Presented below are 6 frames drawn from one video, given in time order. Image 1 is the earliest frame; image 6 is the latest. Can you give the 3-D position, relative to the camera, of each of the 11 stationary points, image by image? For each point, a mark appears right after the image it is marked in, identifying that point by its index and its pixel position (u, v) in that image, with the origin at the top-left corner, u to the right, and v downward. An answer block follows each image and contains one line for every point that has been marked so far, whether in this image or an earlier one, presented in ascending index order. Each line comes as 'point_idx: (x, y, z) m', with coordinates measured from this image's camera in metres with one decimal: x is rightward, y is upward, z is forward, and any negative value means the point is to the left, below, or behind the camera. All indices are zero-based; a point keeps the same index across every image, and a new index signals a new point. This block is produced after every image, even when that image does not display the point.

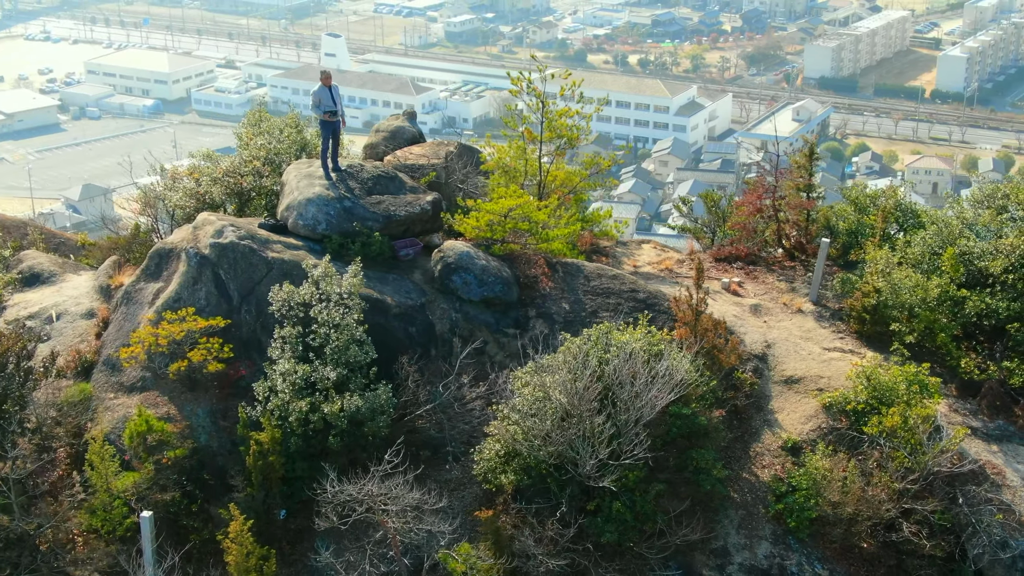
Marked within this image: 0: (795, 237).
0: (+3.7, +0.7, +12.1) m
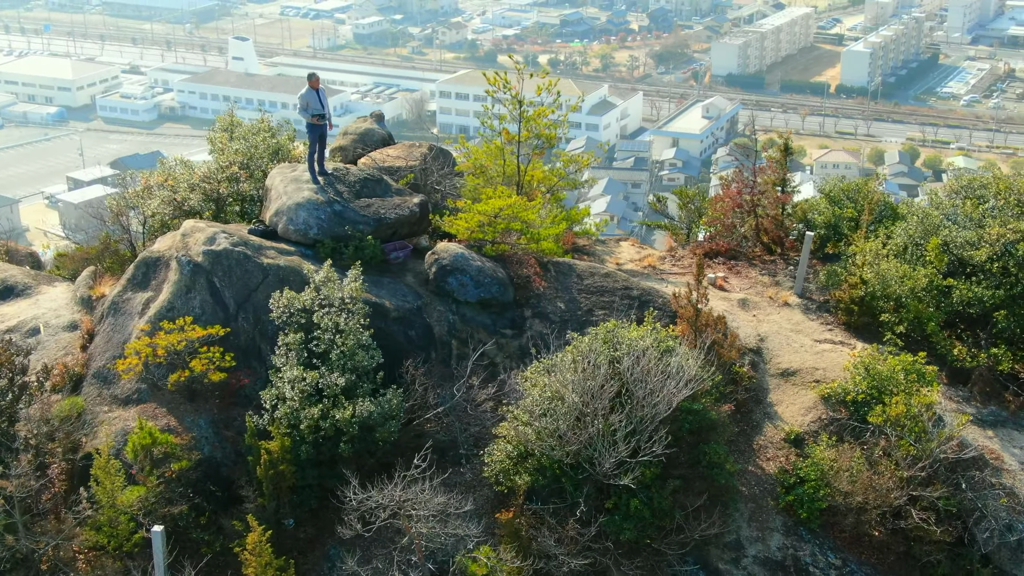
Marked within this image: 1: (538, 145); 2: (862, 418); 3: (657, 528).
0: (+3.5, +0.8, +12.2) m
1: (+0.2, +1.9, +11.6) m
2: (+2.9, -1.1, +7.4) m
3: (+1.1, -1.7, +6.2) m
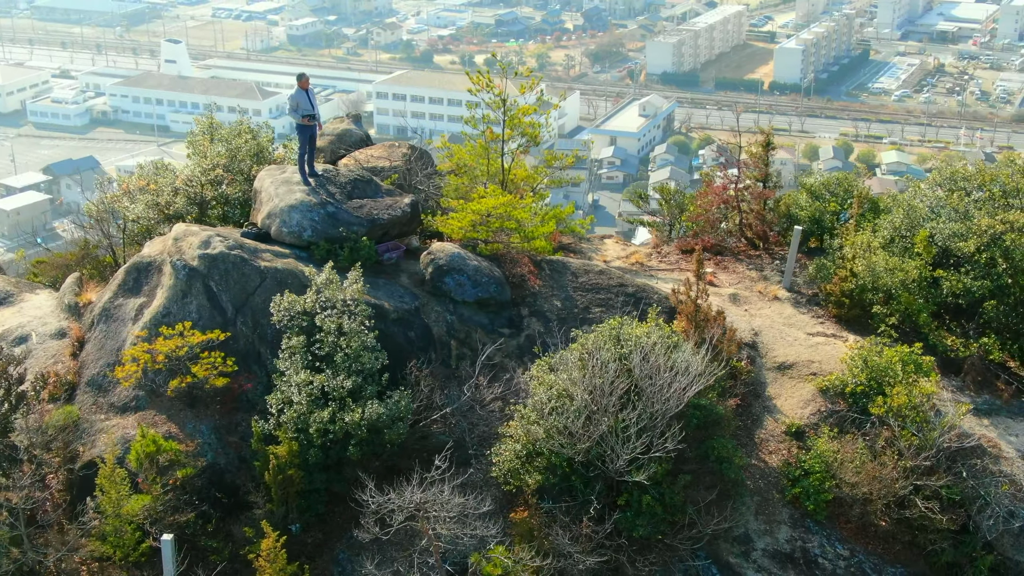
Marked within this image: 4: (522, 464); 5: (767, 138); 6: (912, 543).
0: (+3.3, +0.9, +12.3) m
1: (0.0, +1.9, +11.6) m
2: (+2.9, -1.0, +7.4) m
3: (+1.1, -1.7, +6.2) m
4: (+0.1, -1.2, +6.2) m
5: (+3.4, +2.1, +12.1) m
6: (+3.0, -1.9, +6.7) m
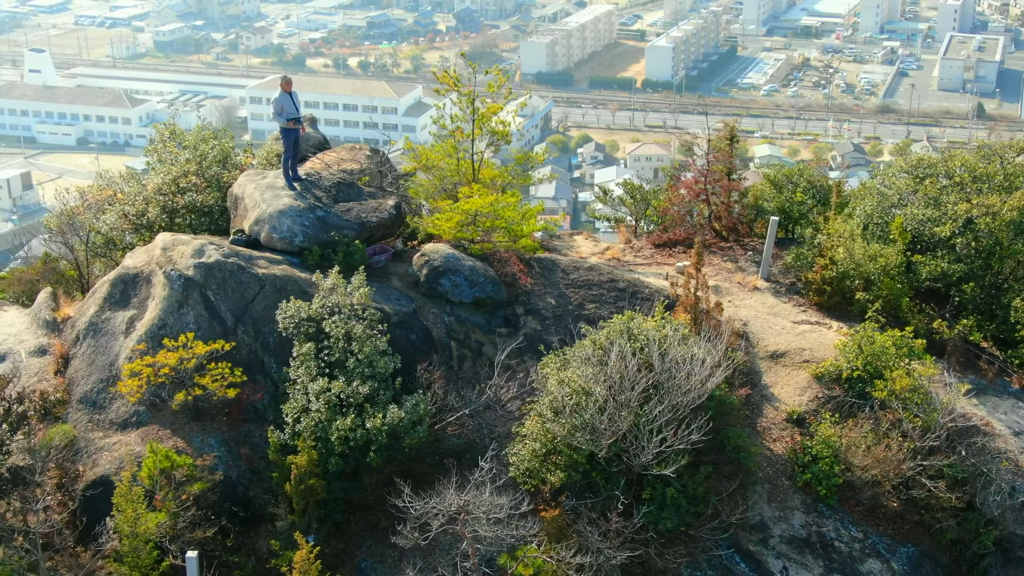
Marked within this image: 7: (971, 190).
0: (+3.0, +1.0, +12.4) m
1: (-0.2, +1.9, +11.5) m
2: (+3.0, -0.9, +7.6) m
3: (+1.3, -1.6, +6.3) m
4: (+0.2, -1.2, +6.2) m
5: (+3.1, +2.2, +12.3) m
6: (+3.2, -1.8, +6.9) m
7: (+5.6, +1.2, +10.8) m
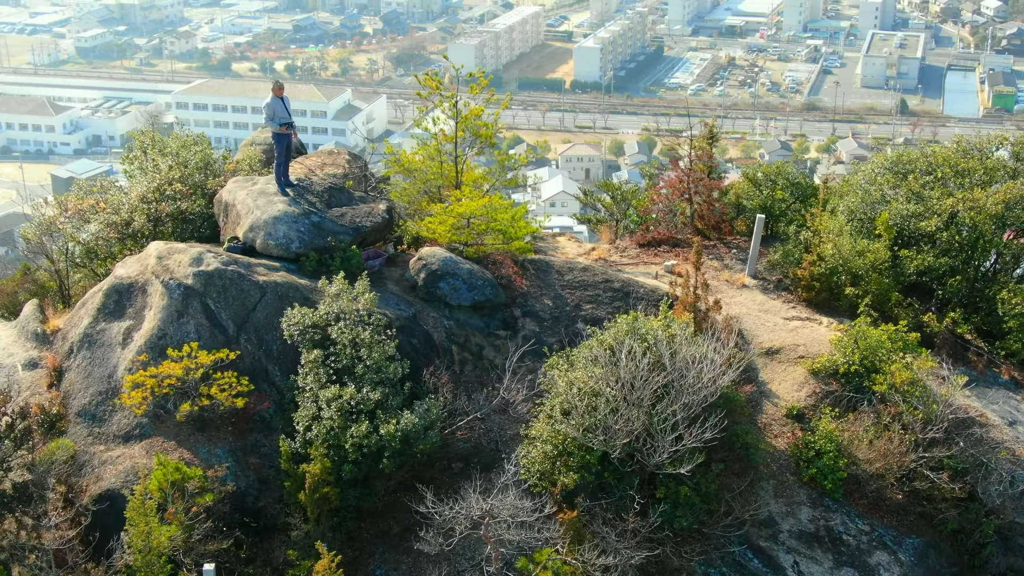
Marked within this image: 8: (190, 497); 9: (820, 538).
0: (+2.9, +1.0, +12.5) m
1: (-0.4, +1.8, +11.5) m
2: (+3.0, -0.9, +7.6) m
3: (+1.4, -1.6, +6.3) m
4: (+0.3, -1.2, +6.2) m
5: (+2.9, +2.2, +12.4) m
6: (+3.2, -1.8, +7.0) m
7: (+5.4, +1.3, +11.0) m
8: (-2.1, -1.3, +5.7) m
9: (+2.3, -1.9, +6.7) m
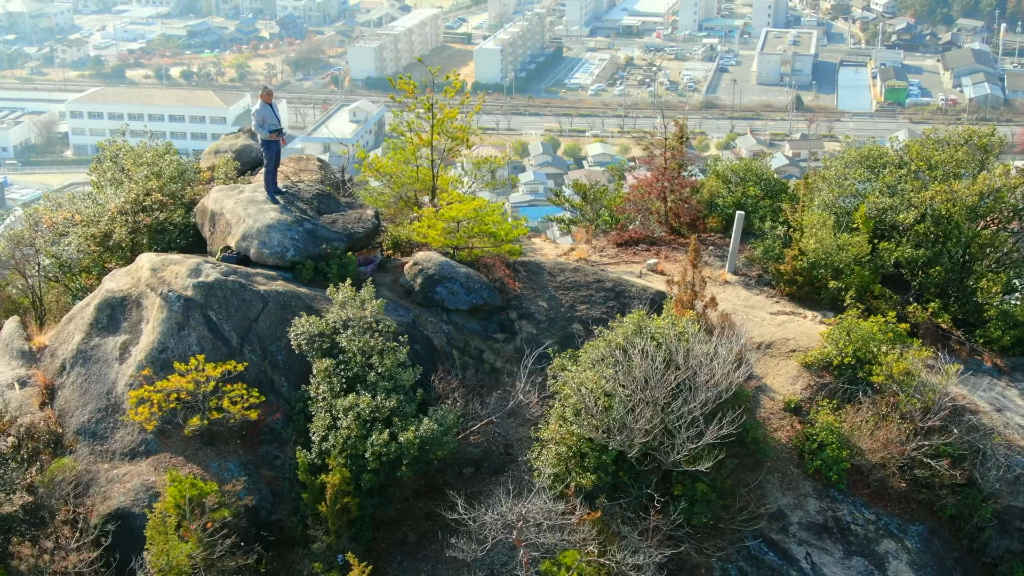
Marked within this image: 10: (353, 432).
0: (+2.6, +1.0, +12.7) m
1: (-0.6, +1.8, +11.5) m
2: (+3.0, -0.8, +7.8) m
3: (+1.5, -1.6, +6.4) m
4: (+0.4, -1.2, +6.2) m
5: (+2.6, +2.3, +12.6) m
6: (+3.3, -1.7, +7.1) m
7: (+5.3, +1.4, +11.2) m
8: (-1.9, -1.4, +5.6) m
9: (+2.4, -1.8, +6.8) m
10: (-1.1, -1.0, +5.9) m
